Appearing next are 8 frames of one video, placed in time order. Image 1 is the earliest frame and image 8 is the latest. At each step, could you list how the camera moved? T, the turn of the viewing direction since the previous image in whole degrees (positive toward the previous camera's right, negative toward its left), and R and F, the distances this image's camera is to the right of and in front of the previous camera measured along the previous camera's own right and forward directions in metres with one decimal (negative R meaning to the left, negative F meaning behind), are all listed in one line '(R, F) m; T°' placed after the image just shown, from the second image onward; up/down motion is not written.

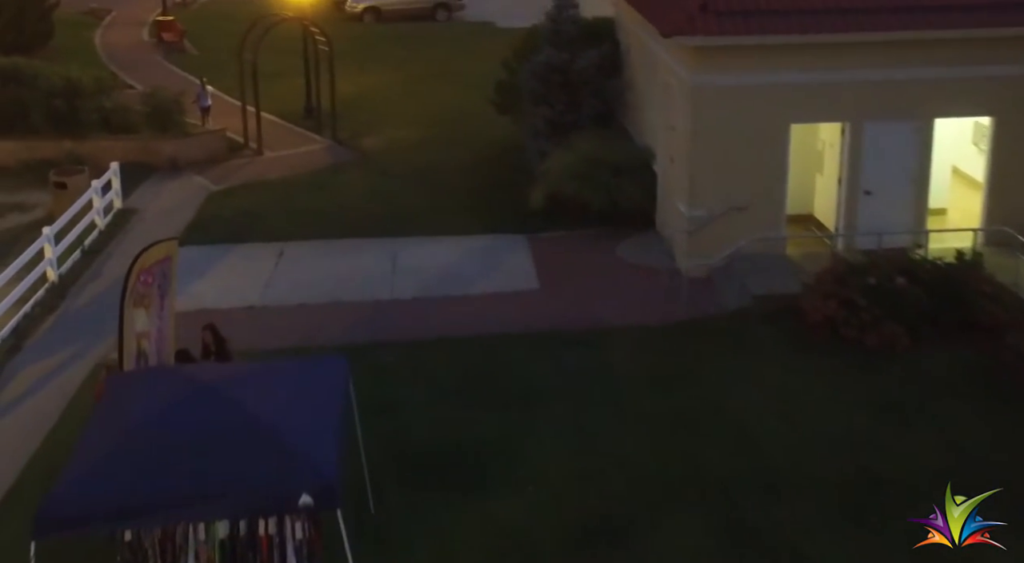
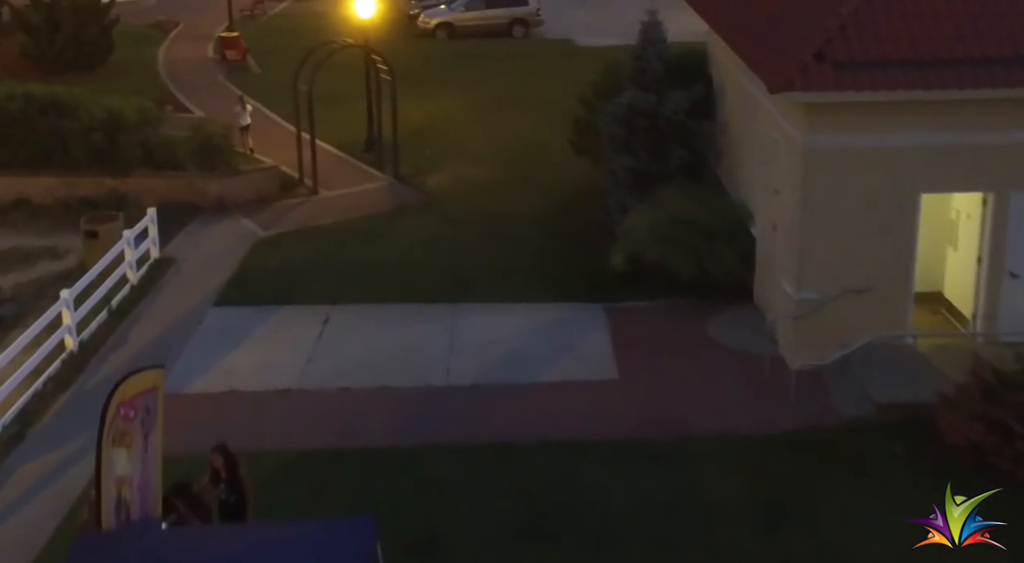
(0.0, +1.9) m; -4°
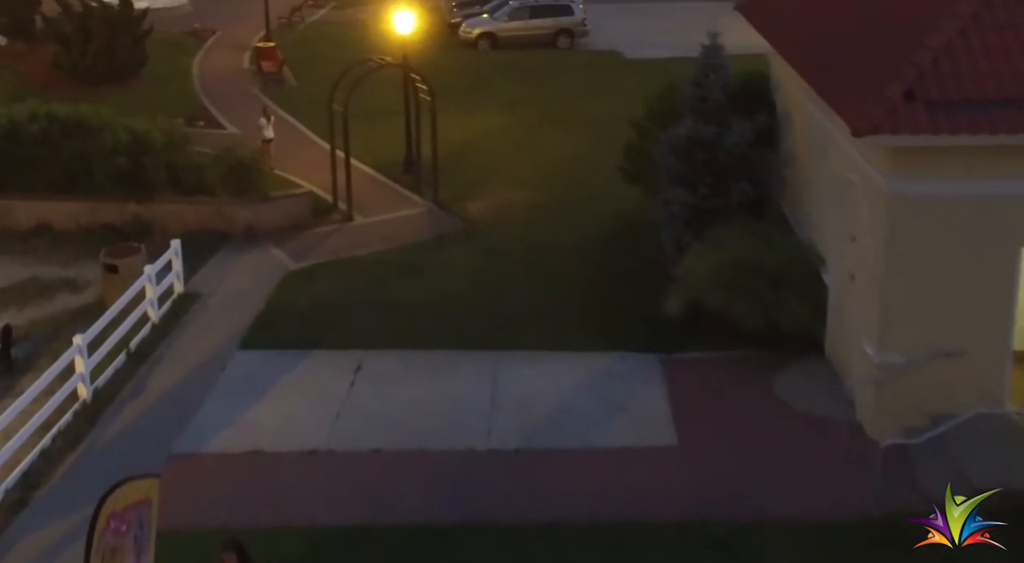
(-0.1, +1.1) m; -2°
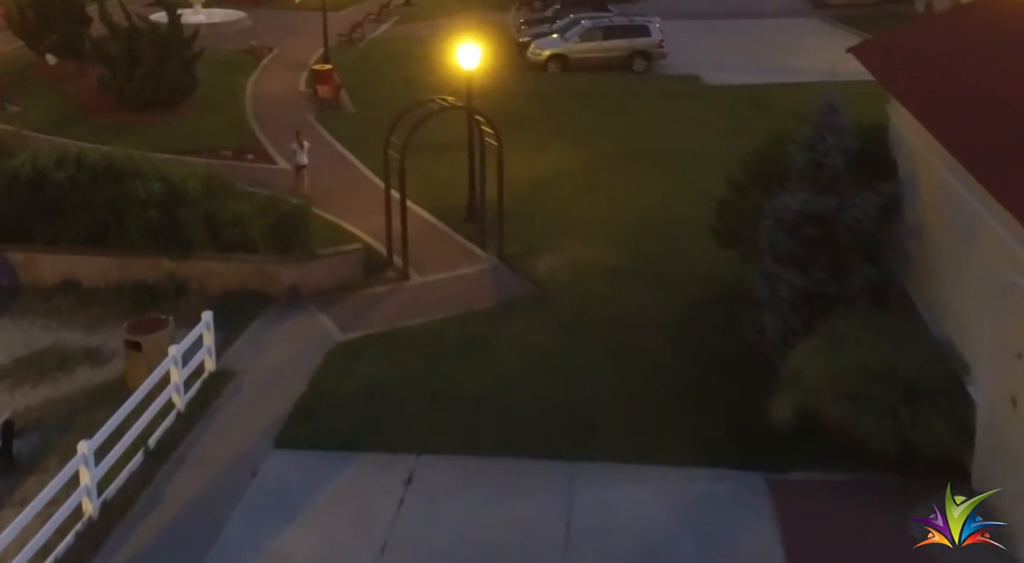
(-0.2, +1.9) m; -3°
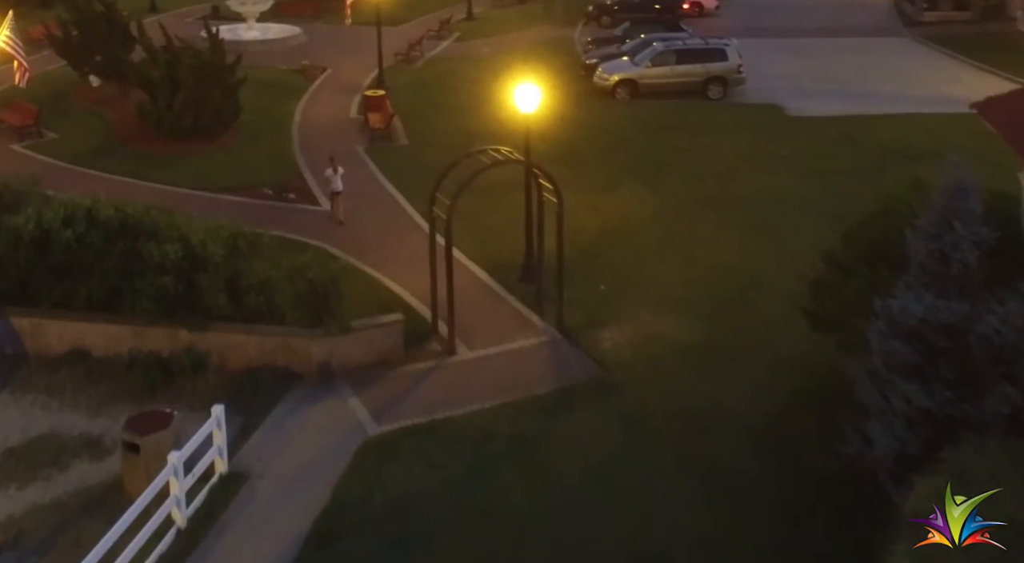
(0.0, +1.9) m; -3°
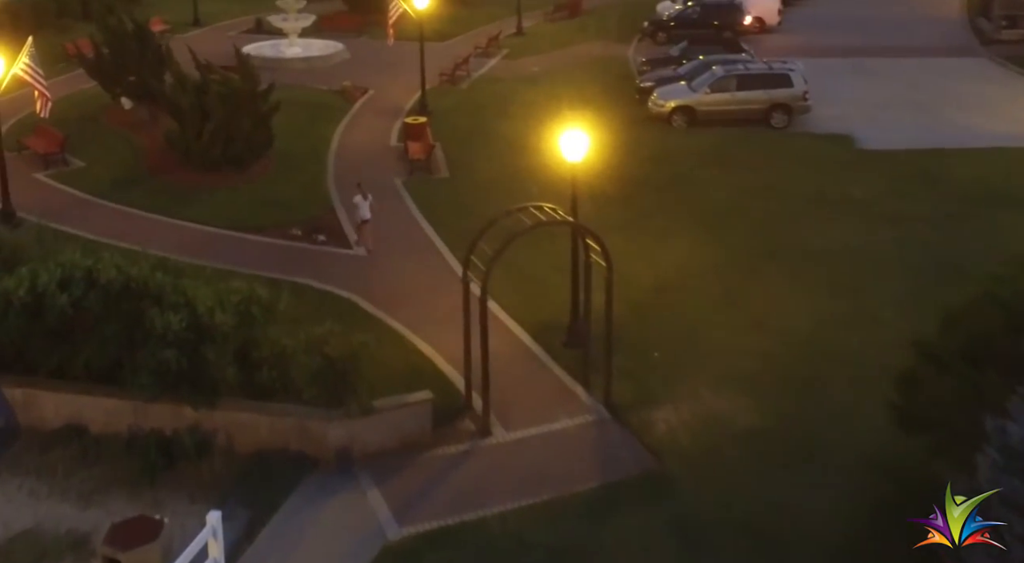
(+0.1, +1.5) m; -3°
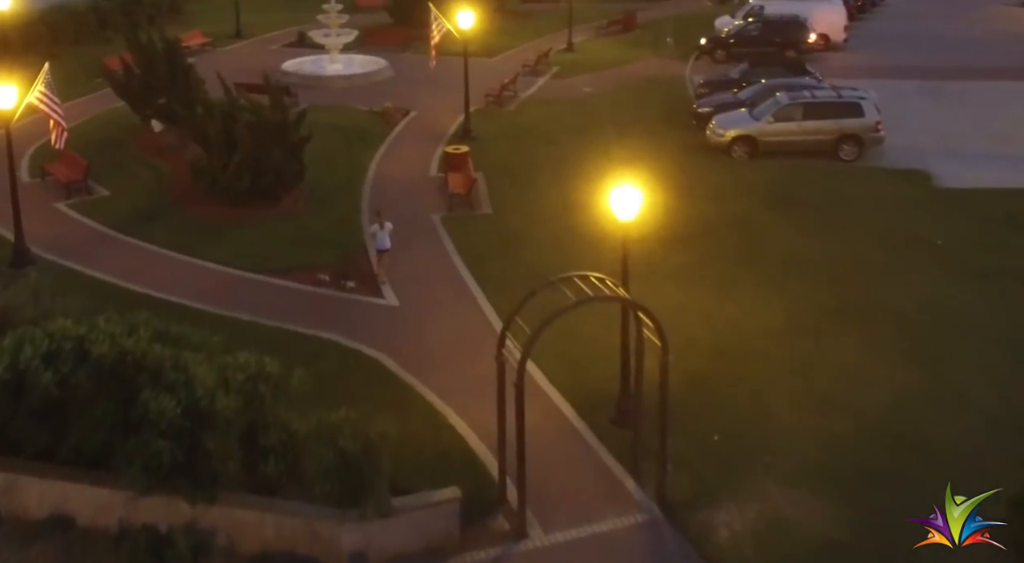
(+0.1, +1.5) m; -2°
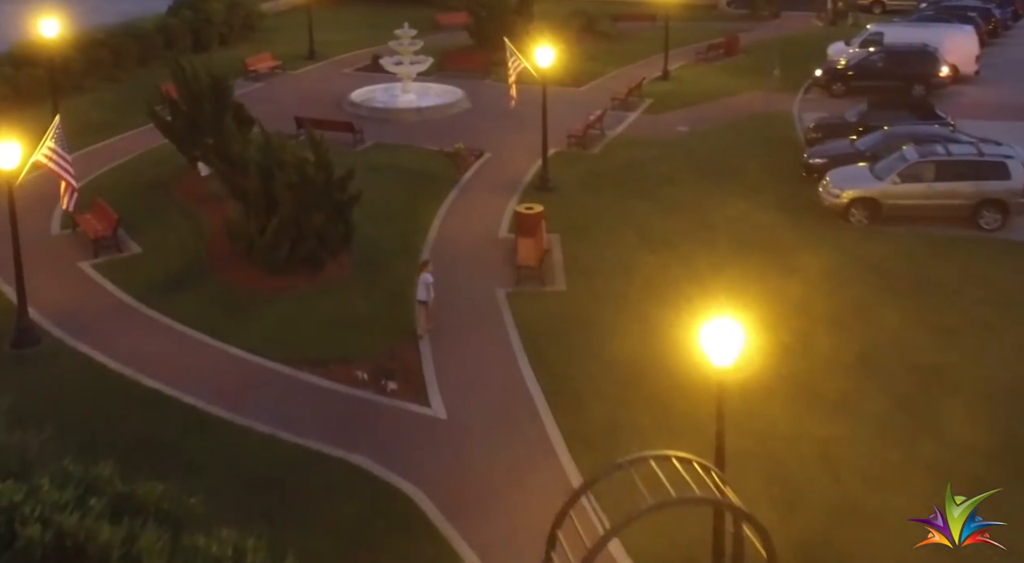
(+0.2, +2.9) m; -5°
